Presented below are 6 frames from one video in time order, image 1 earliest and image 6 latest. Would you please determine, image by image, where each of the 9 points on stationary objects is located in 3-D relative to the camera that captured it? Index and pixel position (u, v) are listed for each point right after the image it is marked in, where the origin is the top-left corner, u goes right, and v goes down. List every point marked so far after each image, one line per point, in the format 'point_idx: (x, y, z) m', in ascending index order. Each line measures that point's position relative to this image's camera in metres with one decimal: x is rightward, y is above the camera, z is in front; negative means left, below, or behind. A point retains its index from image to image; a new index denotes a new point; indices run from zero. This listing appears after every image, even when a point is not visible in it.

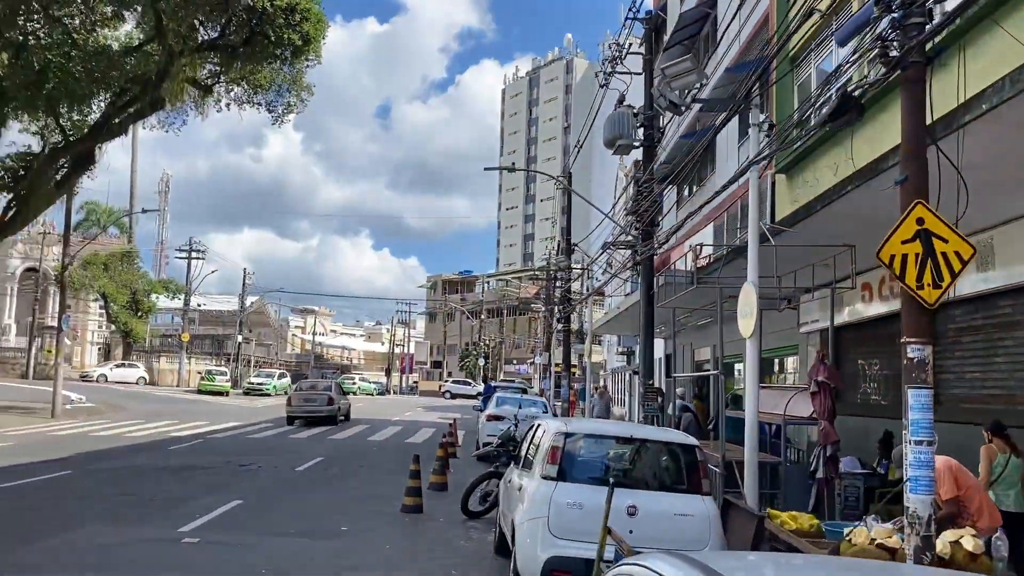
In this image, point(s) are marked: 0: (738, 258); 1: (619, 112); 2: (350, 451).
0: (+3.5, +0.4, +13.3) m
1: (+2.1, +3.4, +16.6) m
2: (-3.3, -3.3, +17.7) m
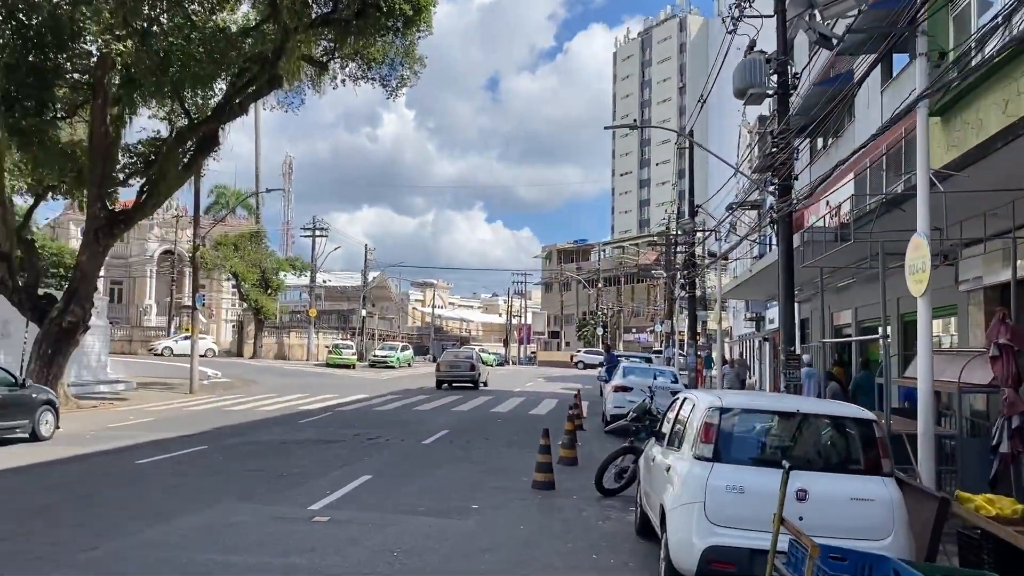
0: (+5.3, +1.1, +12.0) m
1: (+4.3, +4.1, +15.4) m
2: (-0.7, -2.7, +17.4) m
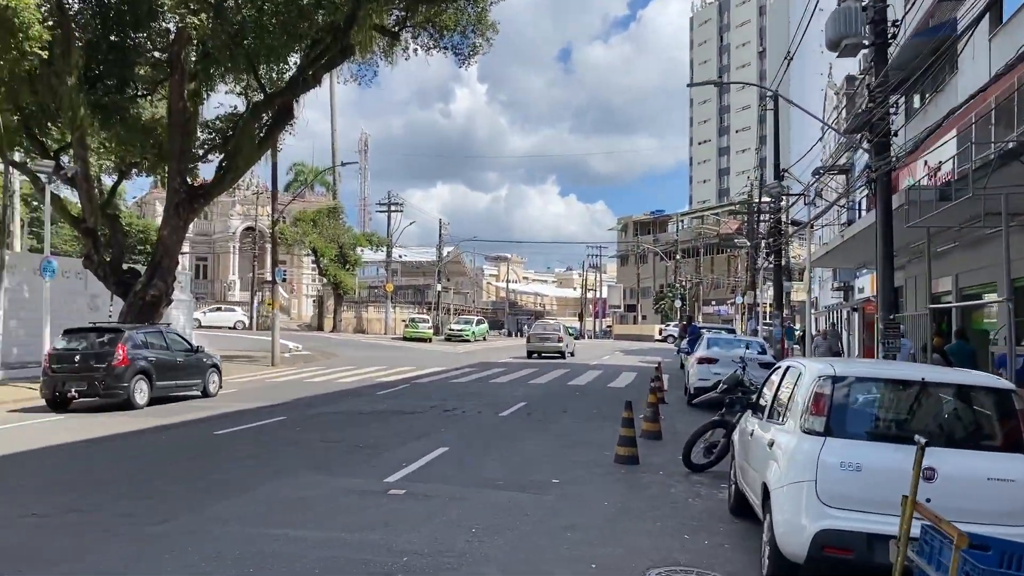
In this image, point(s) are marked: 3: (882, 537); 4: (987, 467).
0: (+6.3, +1.6, +11.0) m
1: (+5.5, +4.7, +14.4) m
2: (+0.8, -2.1, +17.0) m
3: (+2.1, -1.4, +4.8) m
4: (+2.7, -1.0, +4.9) m
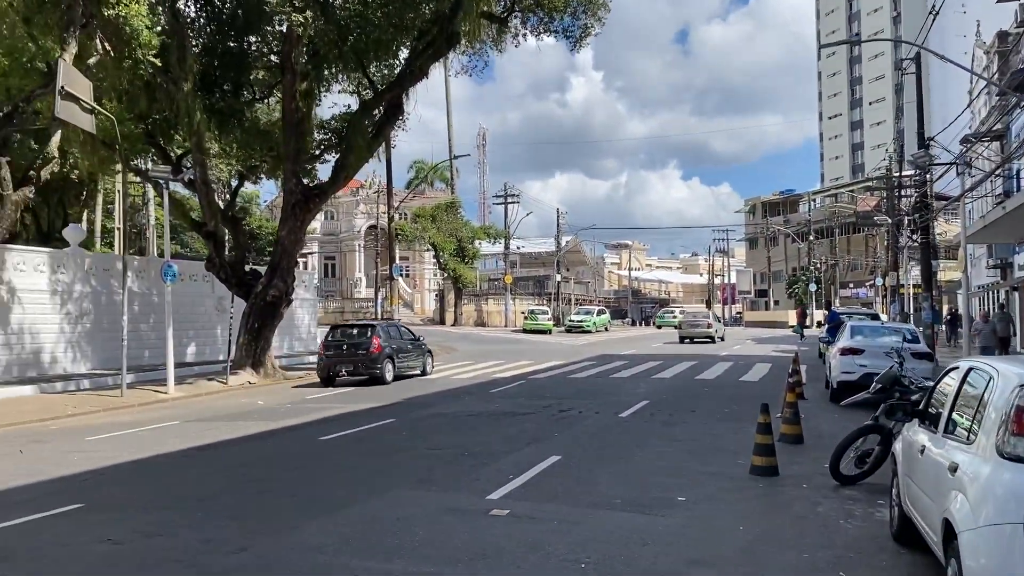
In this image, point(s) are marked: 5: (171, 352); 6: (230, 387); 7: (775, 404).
0: (+7.5, +1.9, +9.1) m
1: (+7.2, +5.0, +12.5) m
2: (+3.0, -1.9, +15.9) m
3: (+2.5, -1.3, +3.6) m
4: (+3.2, -0.9, +3.6) m
5: (-7.0, -1.3, +17.9) m
6: (-6.4, -2.2, +19.5) m
7: (+4.2, -1.9, +13.8) m
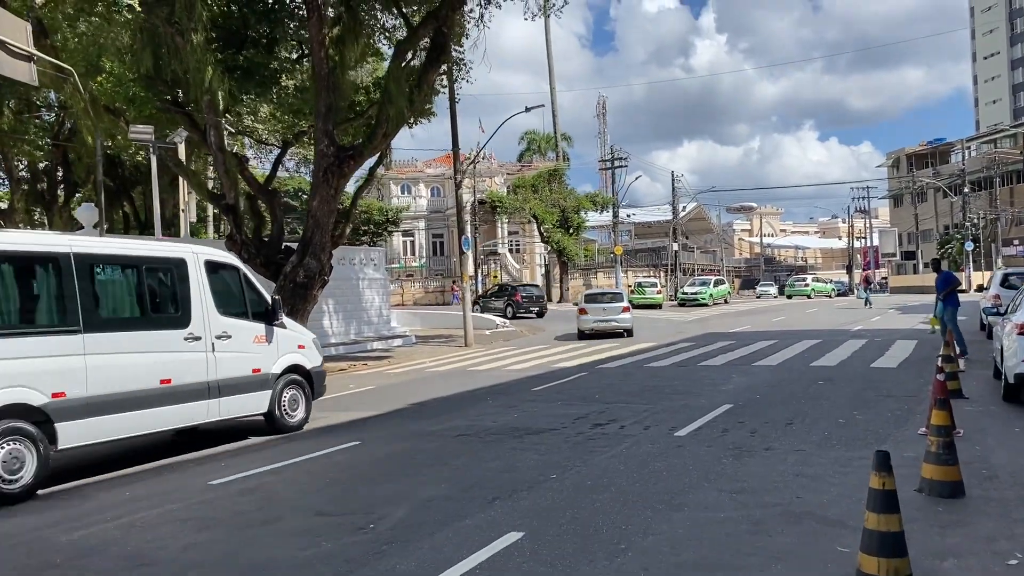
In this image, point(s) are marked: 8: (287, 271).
0: (+6.9, +2.3, +4.2) m
1: (+6.9, +5.5, +7.6) m
2: (+3.6, -1.4, +11.7) m
3: (+1.2, -1.1, -0.4) m
4: (+1.9, -0.7, -0.5) m
5: (-6.0, -1.0, +15.2) m
6: (-5.2, -1.9, +16.7) m
7: (+4.4, -1.3, +9.5) m
8: (-5.0, +0.4, +19.1) m
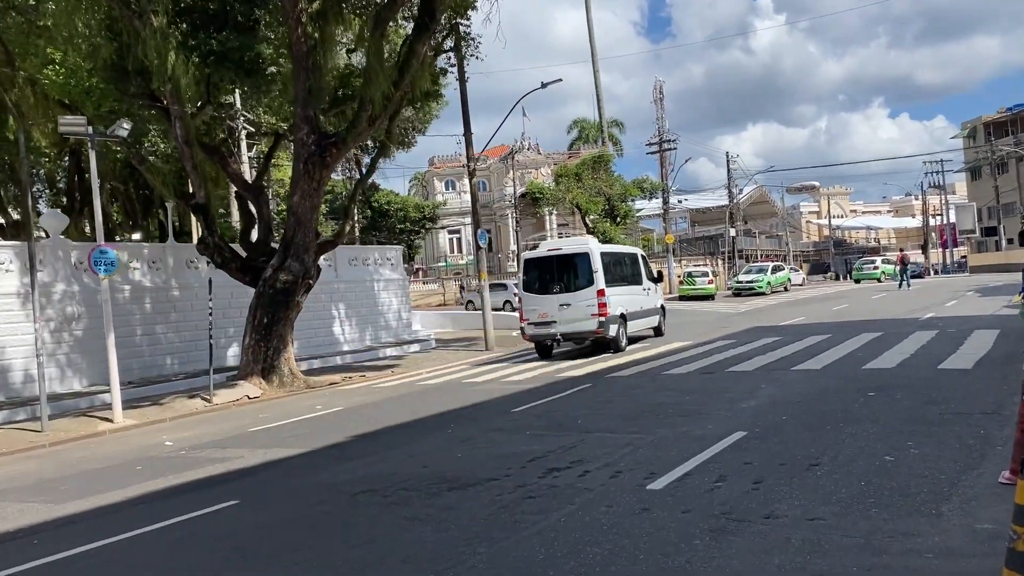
0: (+5.8, +2.5, +1.4) m
1: (+6.0, +5.8, +4.8) m
2: (+3.2, -1.2, +9.1) m
3: (-0.1, -1.2, -2.7) m
4: (+0.5, -0.8, -2.8) m
5: (-6.2, -1.2, +13.4) m
6: (-5.1, -2.0, +14.9) m
7: (+3.9, -1.2, +6.9) m
8: (-4.8, +0.2, +17.2) m
